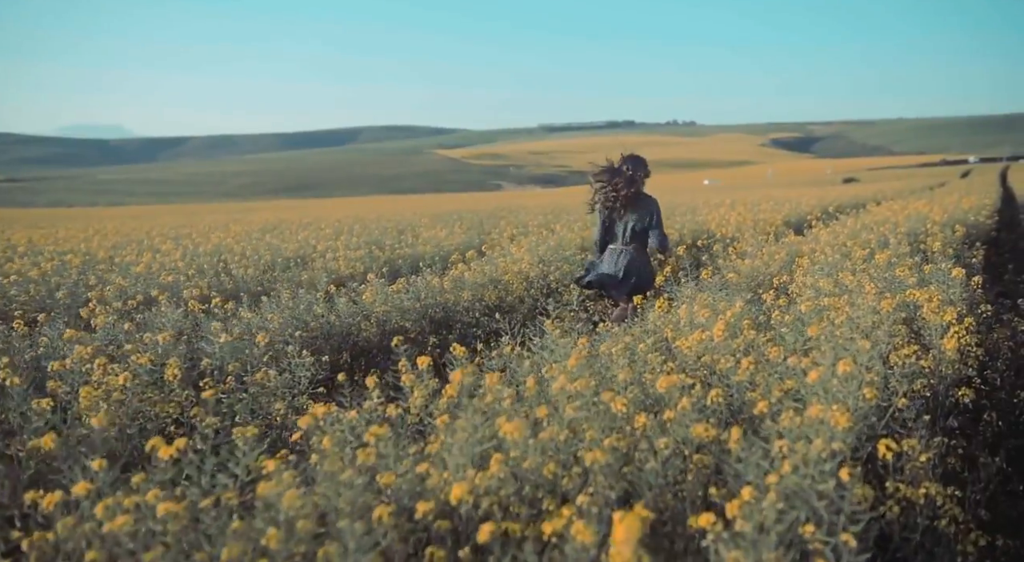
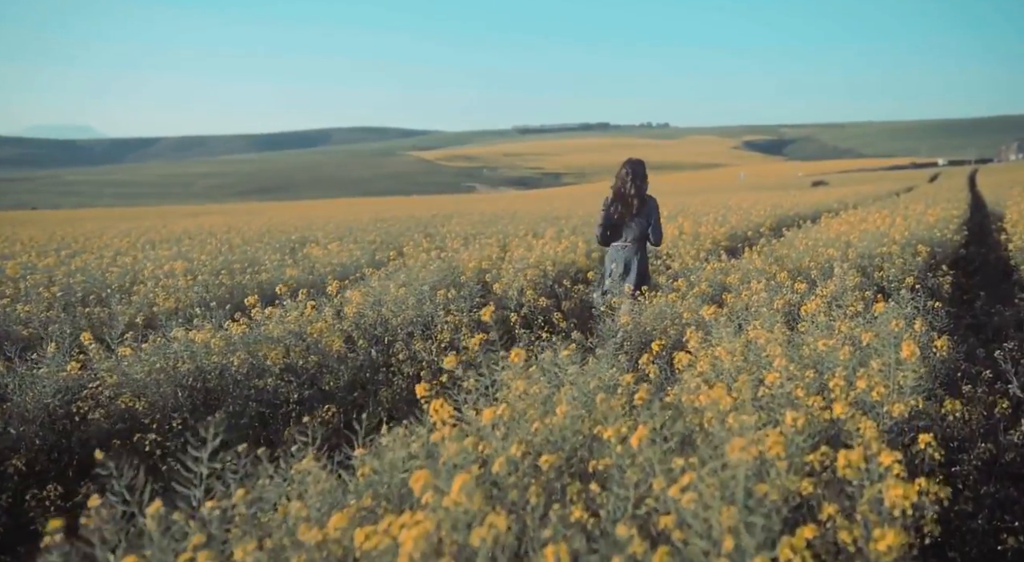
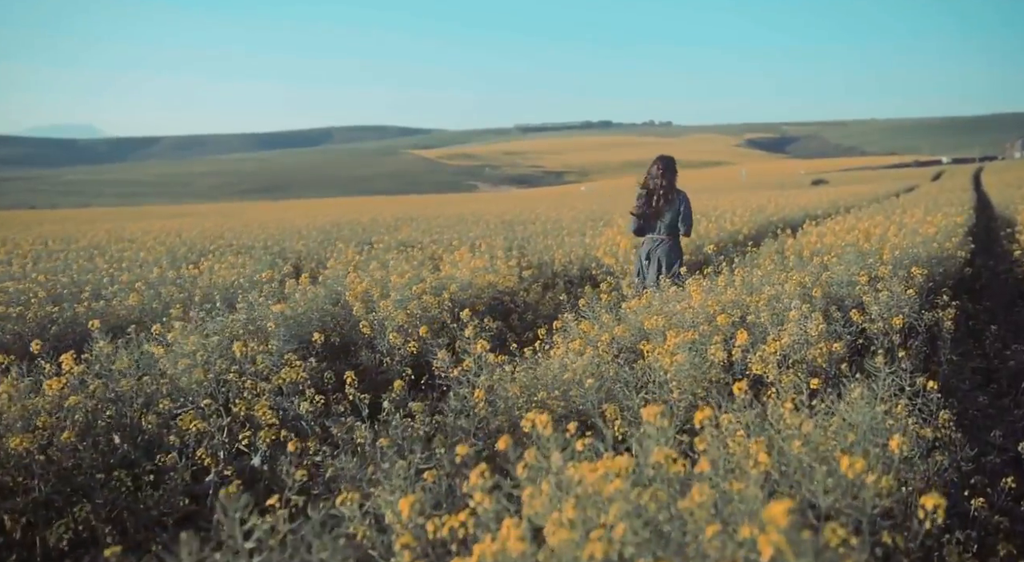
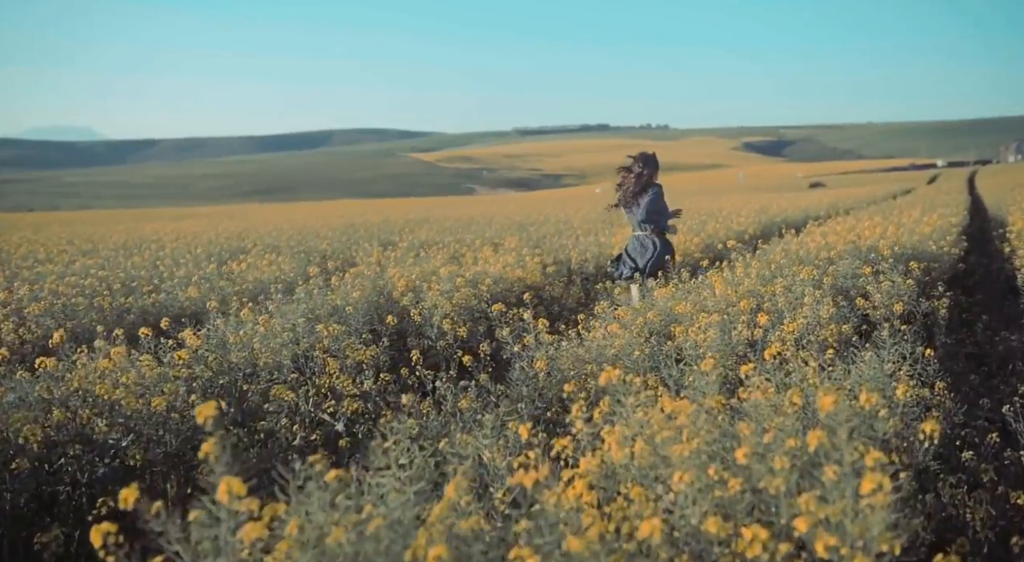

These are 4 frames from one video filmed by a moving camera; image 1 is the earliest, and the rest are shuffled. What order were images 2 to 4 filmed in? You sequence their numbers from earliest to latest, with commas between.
2, 4, 3
